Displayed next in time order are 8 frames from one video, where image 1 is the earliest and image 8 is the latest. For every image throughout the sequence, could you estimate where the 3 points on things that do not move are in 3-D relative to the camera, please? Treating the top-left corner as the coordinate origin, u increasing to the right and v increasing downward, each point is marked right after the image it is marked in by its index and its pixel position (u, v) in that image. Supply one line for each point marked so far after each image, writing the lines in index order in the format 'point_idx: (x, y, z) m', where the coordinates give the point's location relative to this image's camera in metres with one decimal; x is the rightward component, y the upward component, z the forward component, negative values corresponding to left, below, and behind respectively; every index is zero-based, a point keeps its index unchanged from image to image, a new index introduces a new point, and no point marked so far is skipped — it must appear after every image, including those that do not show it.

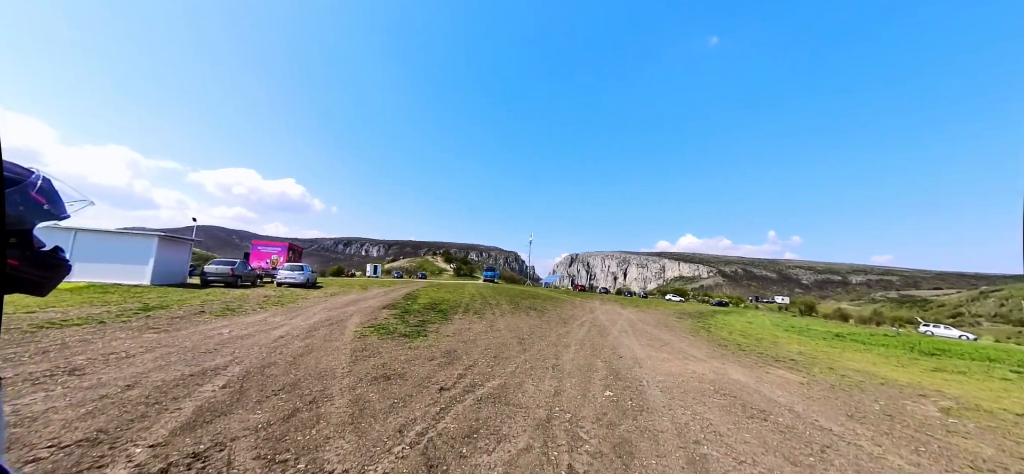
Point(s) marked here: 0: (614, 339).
0: (+3.8, -3.9, +12.7) m
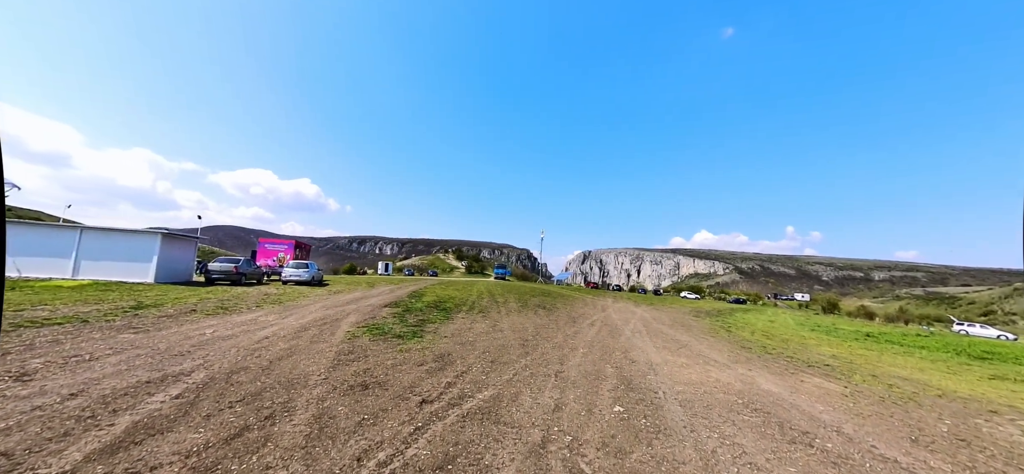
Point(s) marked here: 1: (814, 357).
0: (+3.8, -3.6, +11.7) m
1: (+8.8, -3.5, +9.8) m
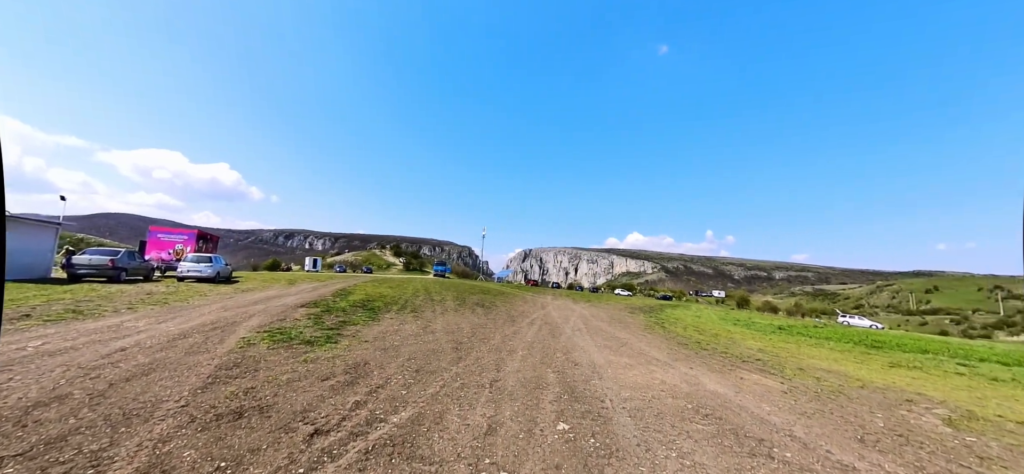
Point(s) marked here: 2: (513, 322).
0: (+1.7, -3.4, +11.1) m
1: (+6.9, -3.4, +10.1) m
2: (-0.1, -3.7, +14.9) m
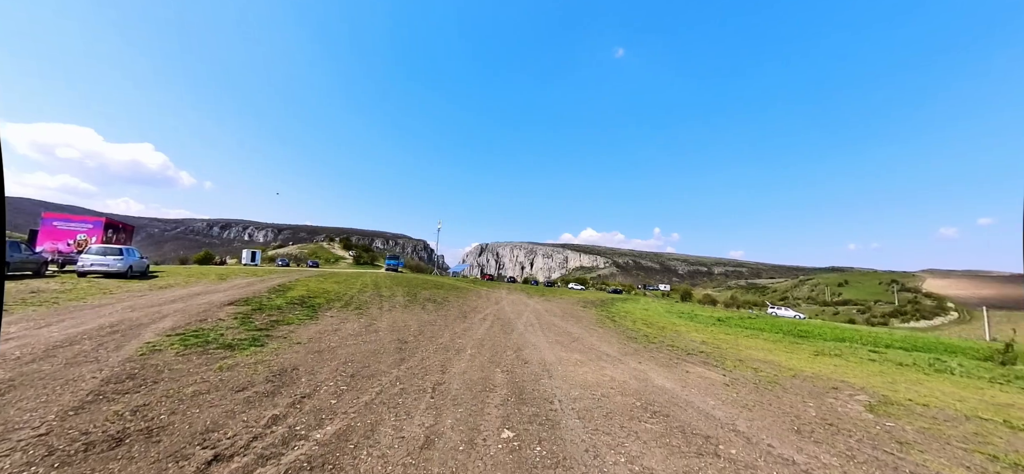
0: (+0.2, -3.2, +10.8) m
1: (+5.4, -3.3, +10.4) m
2: (-2.1, -3.5, +14.4) m
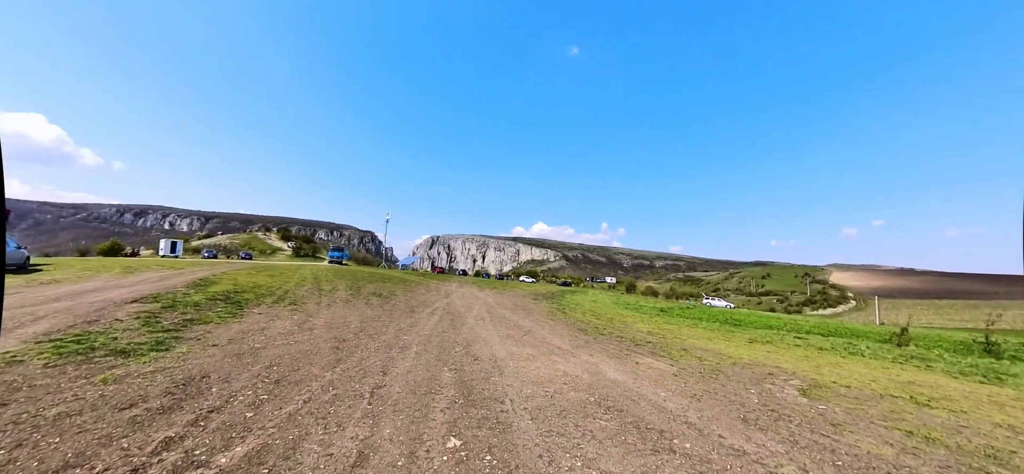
0: (-1.3, -2.9, +10.3) m
1: (+4.0, -3.1, +10.7) m
2: (-4.0, -3.1, +13.6) m
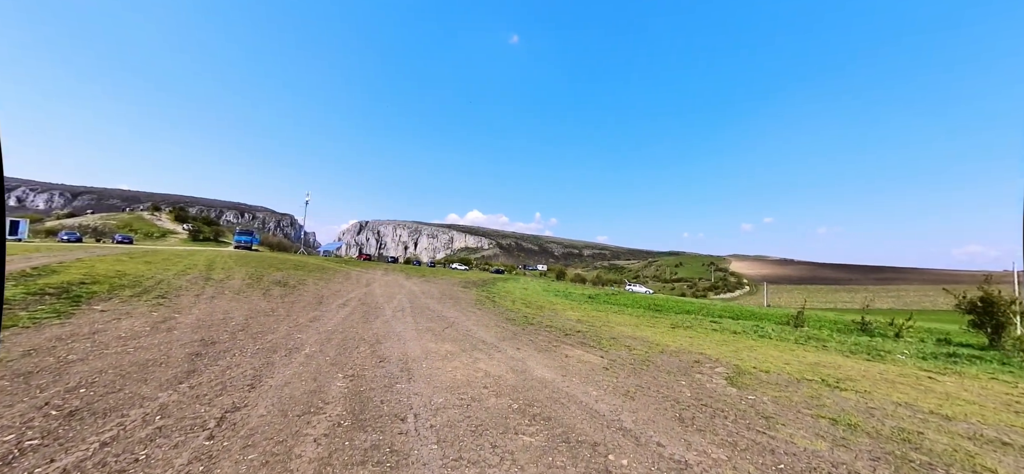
0: (-3.3, -2.4, +9.0) m
1: (+1.8, -2.7, +10.3) m
2: (-6.6, -2.4, +11.7) m
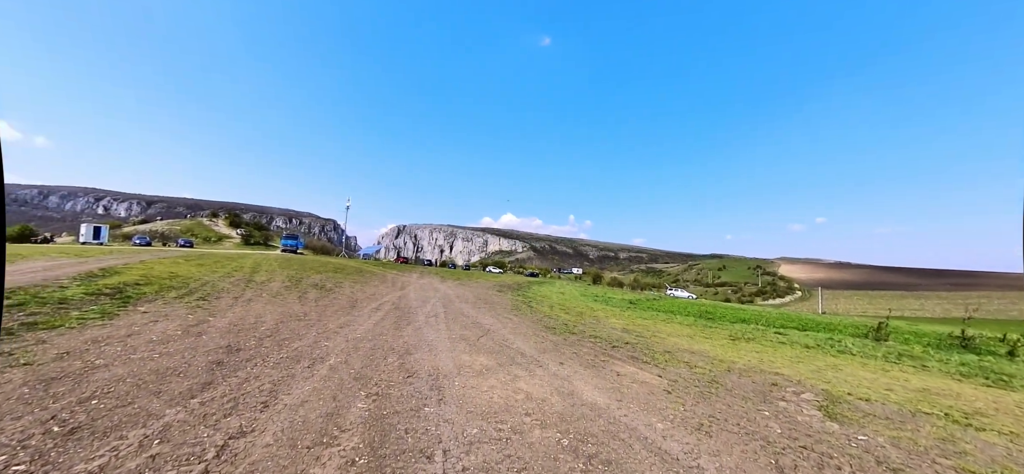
0: (-2.4, -2.4, +8.5) m
1: (+2.8, -2.7, +9.3) m
2: (-5.4, -2.5, +11.5) m
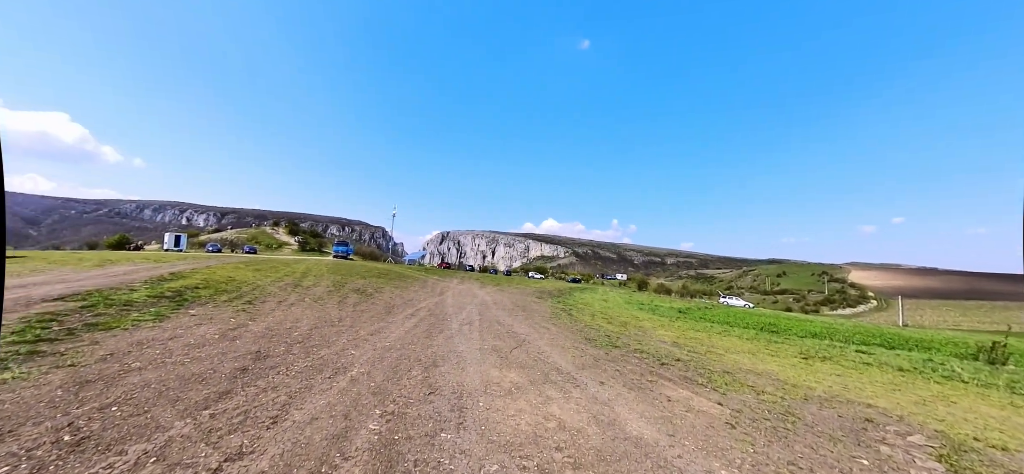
0: (-1.6, -2.5, +8.1) m
1: (+3.6, -2.7, +8.4) m
2: (-4.3, -2.6, +11.4) m
